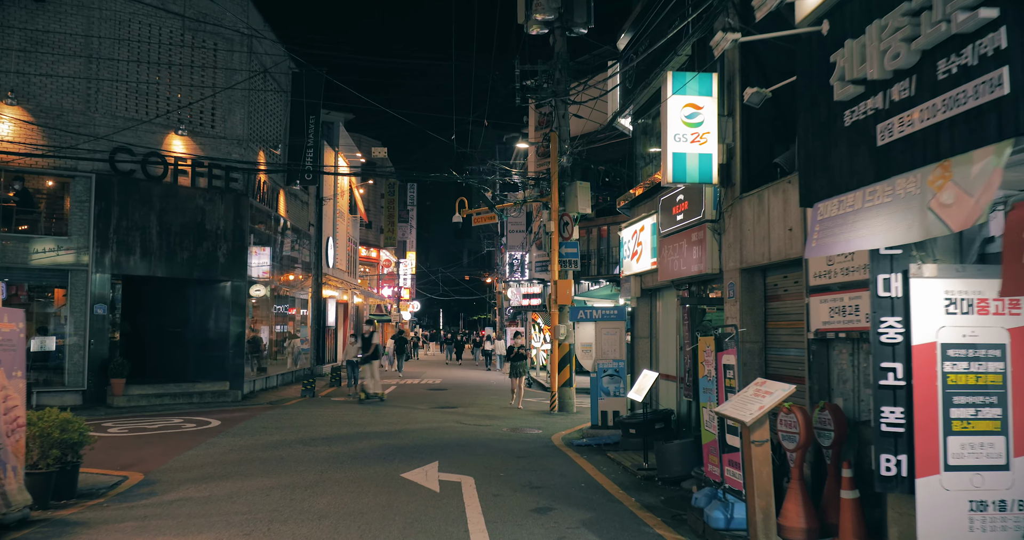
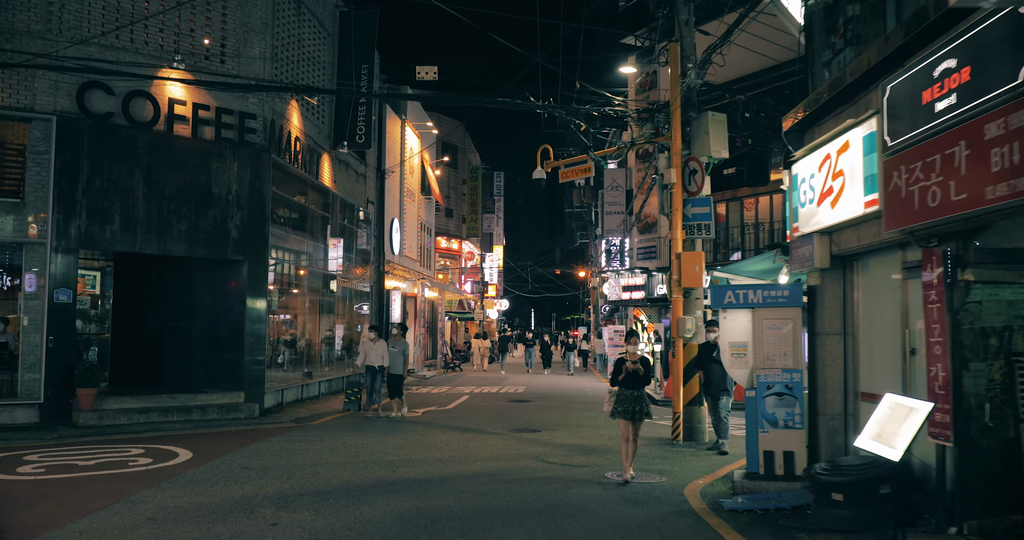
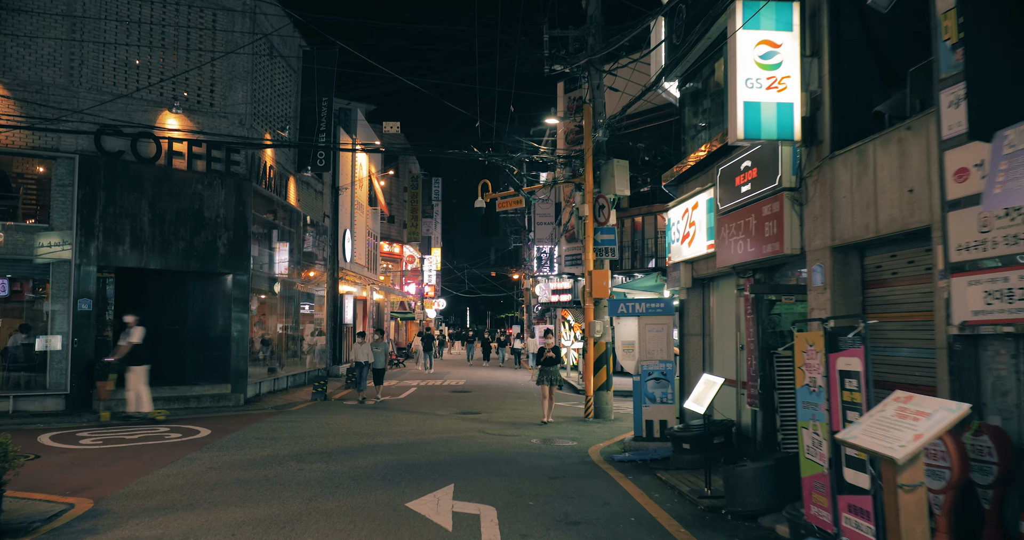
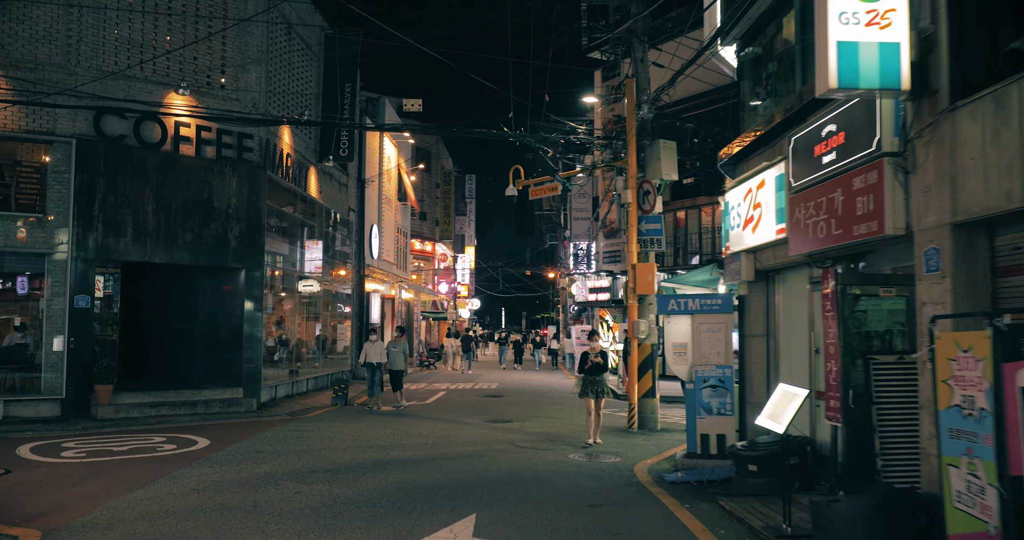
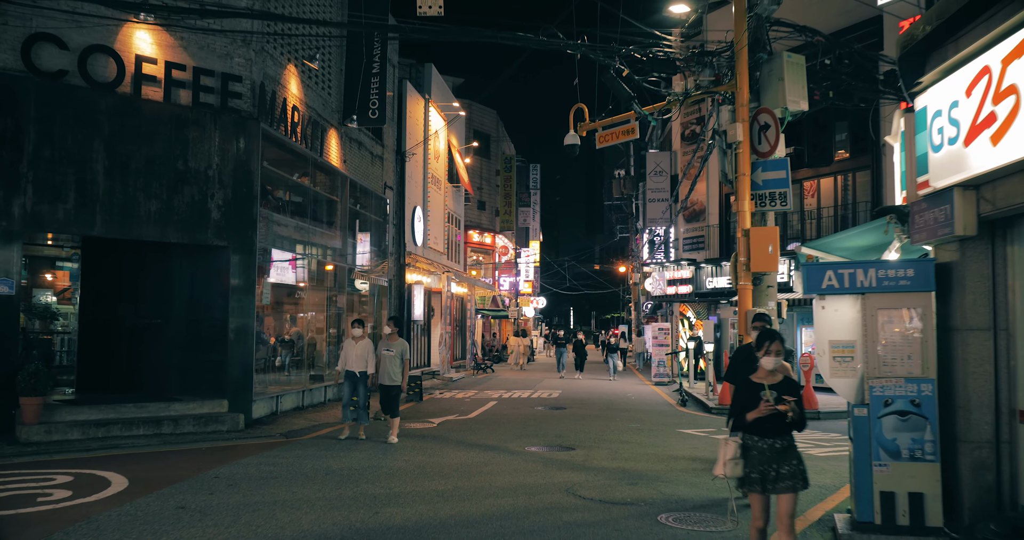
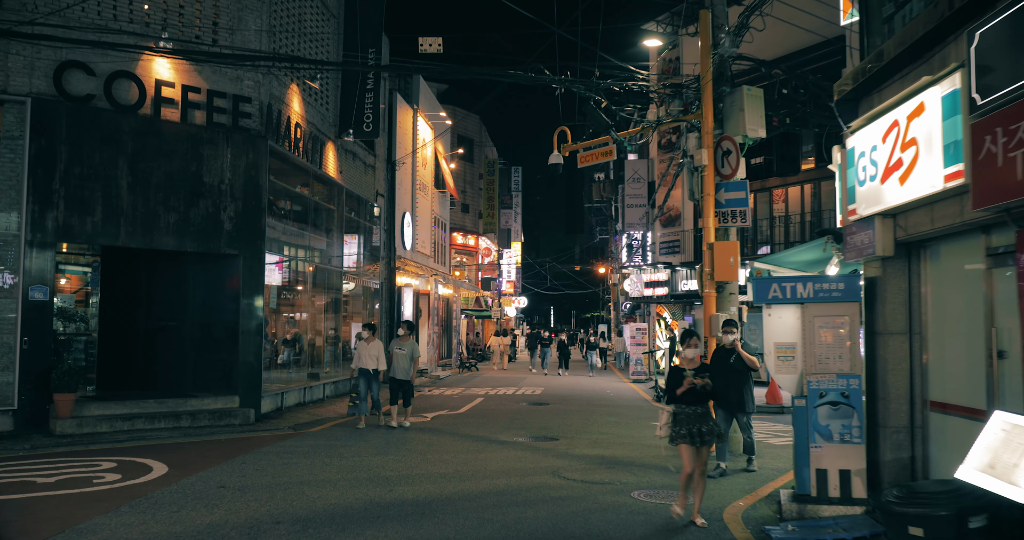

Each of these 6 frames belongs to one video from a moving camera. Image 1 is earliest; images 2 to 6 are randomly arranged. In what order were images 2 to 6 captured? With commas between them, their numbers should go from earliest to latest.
3, 4, 2, 6, 5
